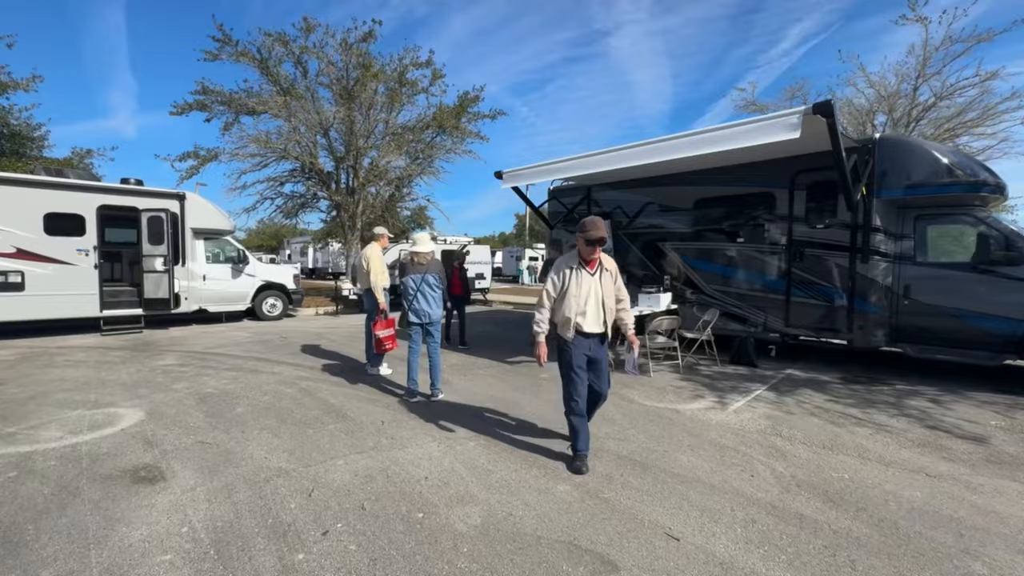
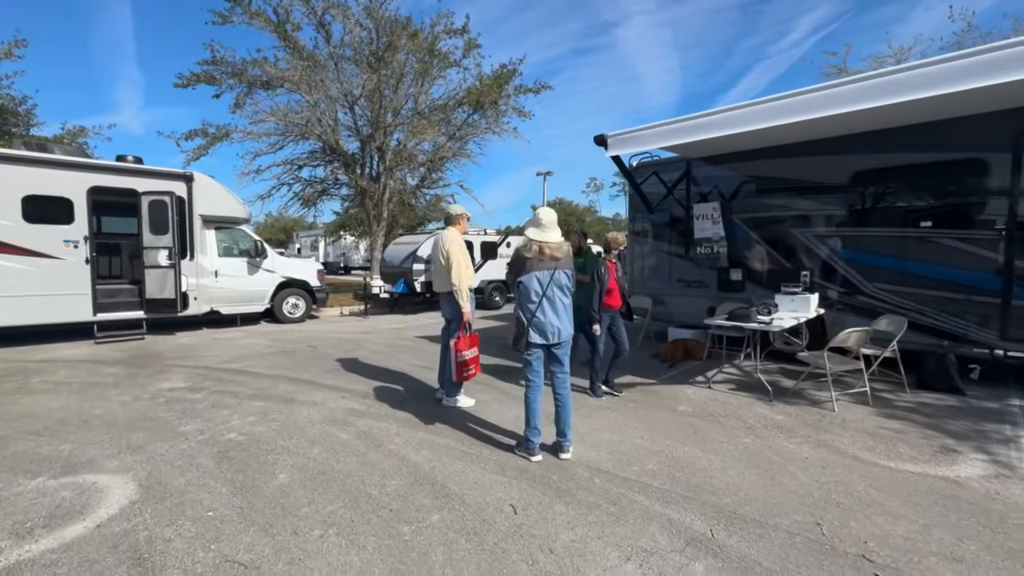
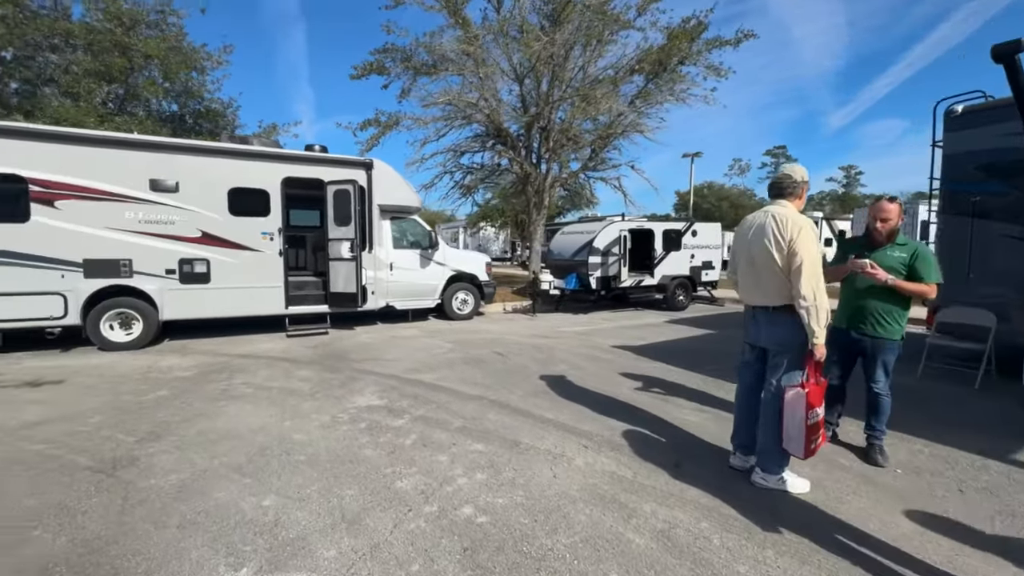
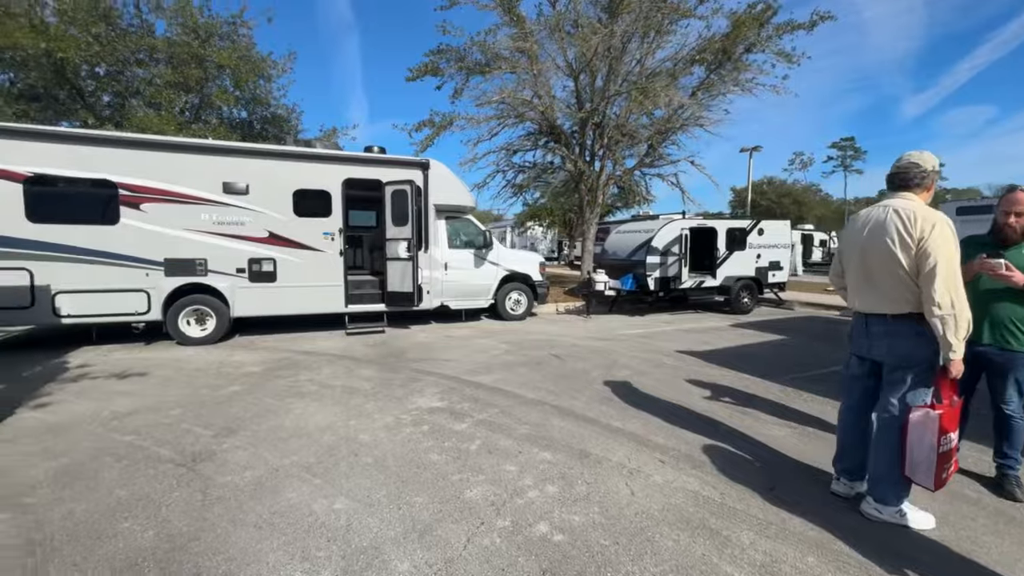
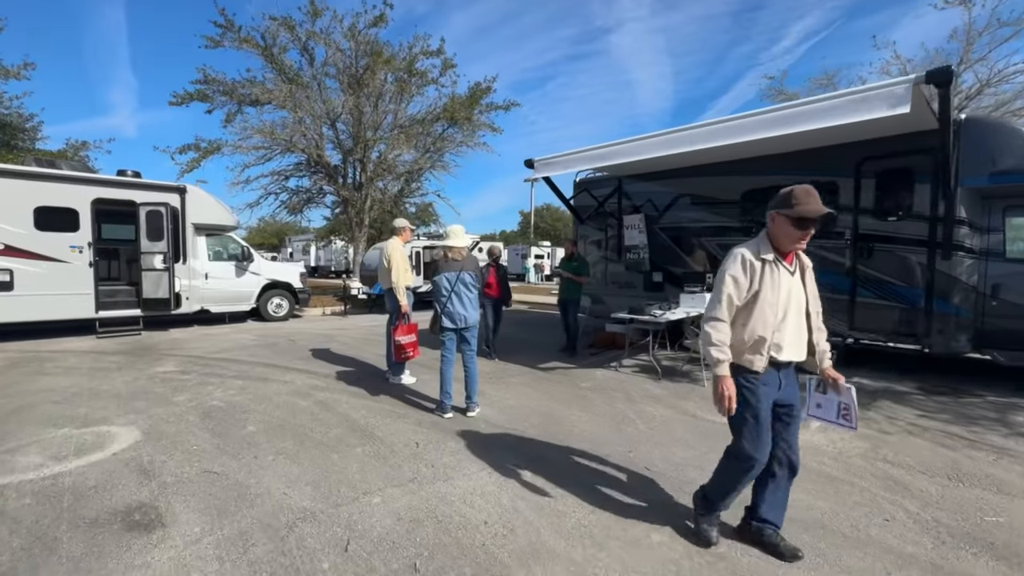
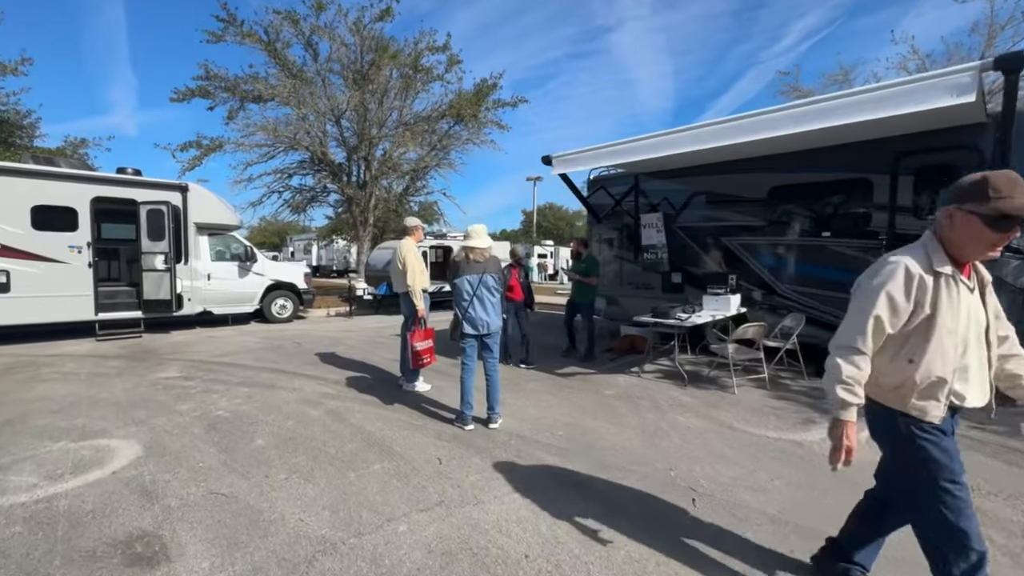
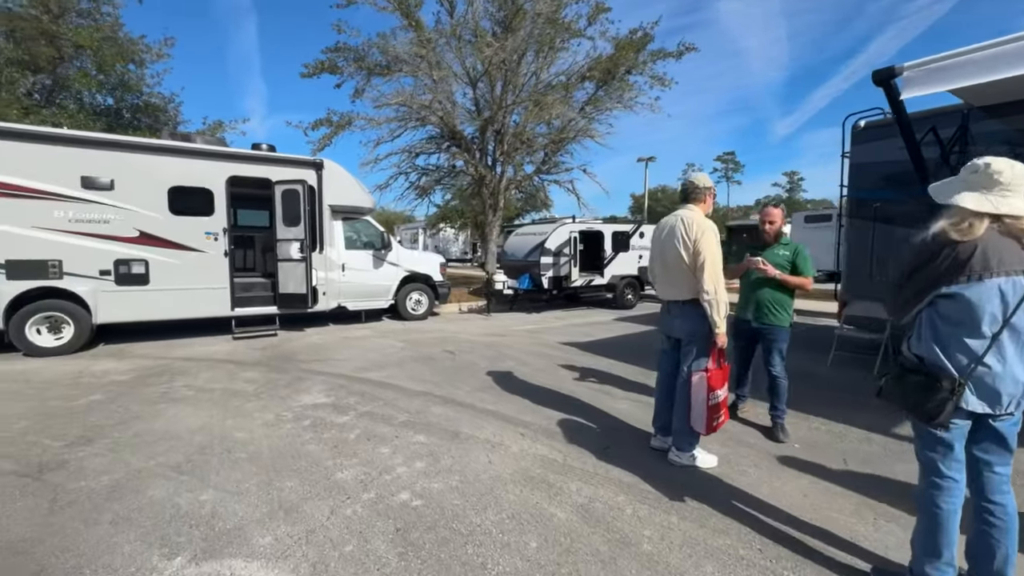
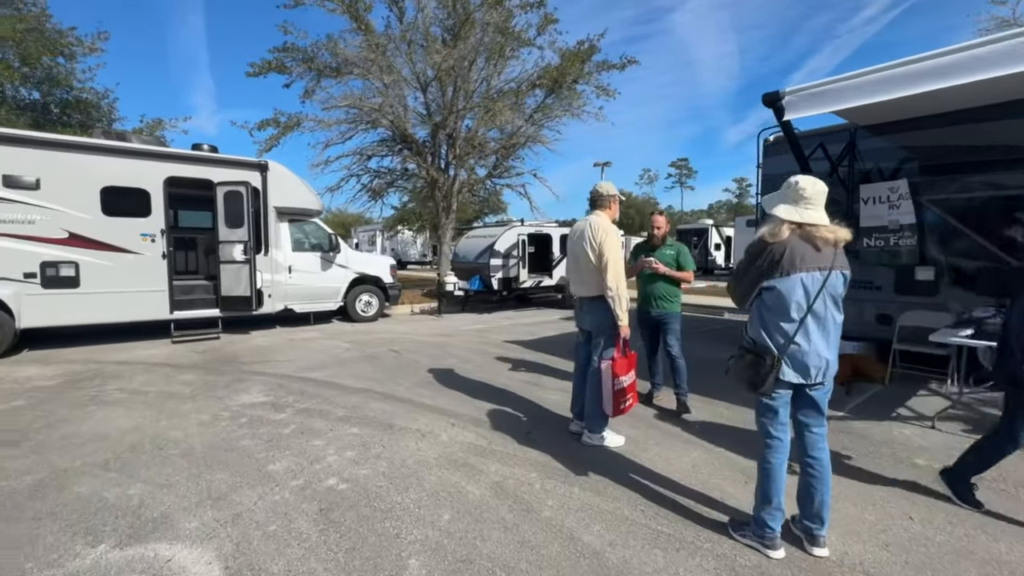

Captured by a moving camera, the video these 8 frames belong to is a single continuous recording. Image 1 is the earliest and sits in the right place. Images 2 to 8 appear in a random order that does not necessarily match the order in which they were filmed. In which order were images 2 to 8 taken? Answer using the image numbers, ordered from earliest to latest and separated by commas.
5, 6, 2, 8, 7, 3, 4
